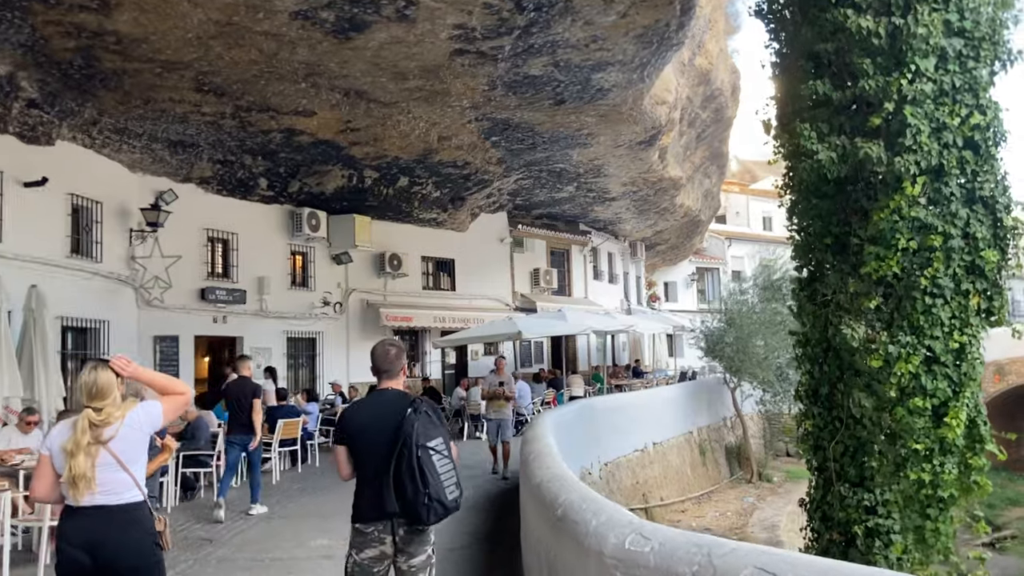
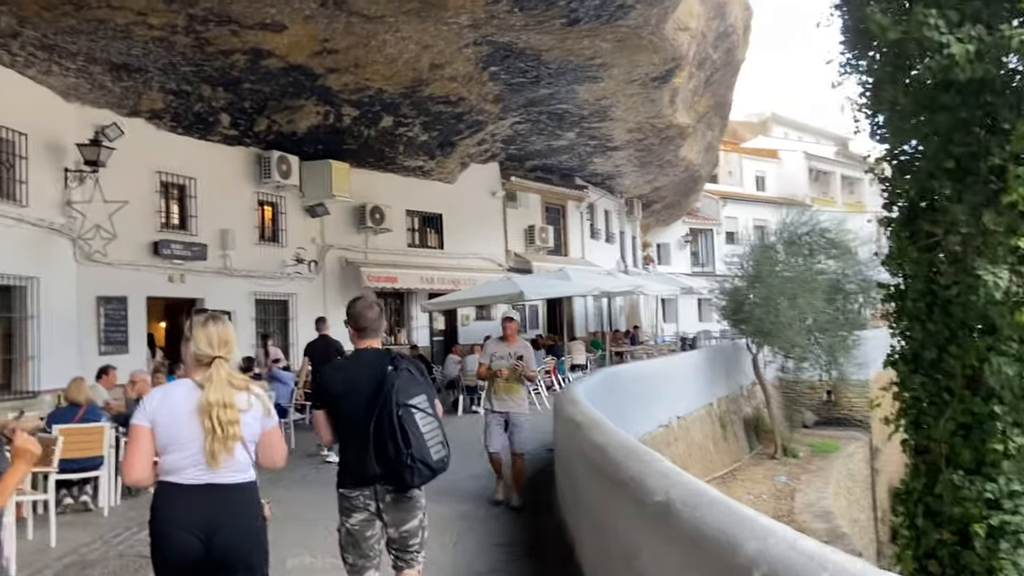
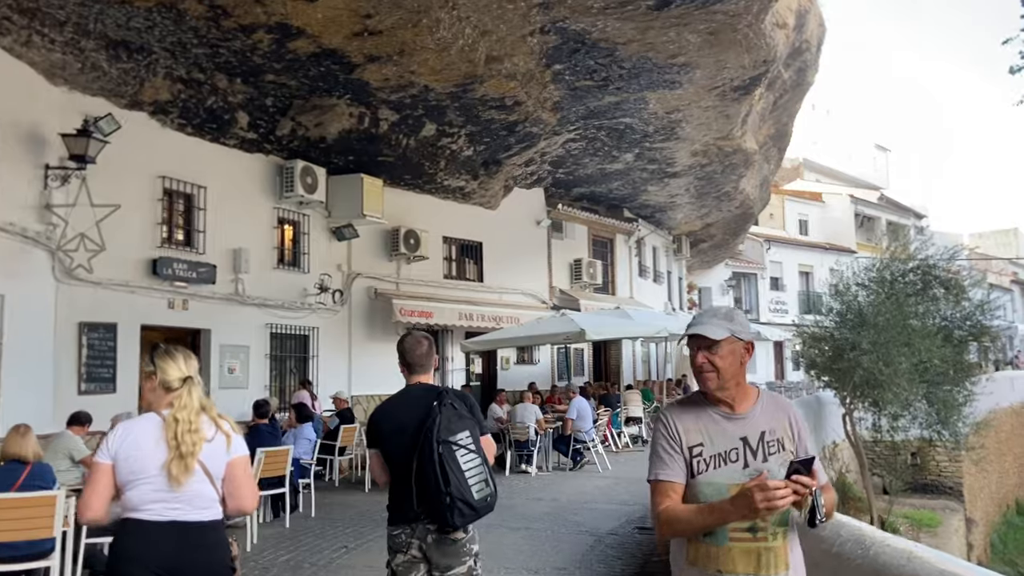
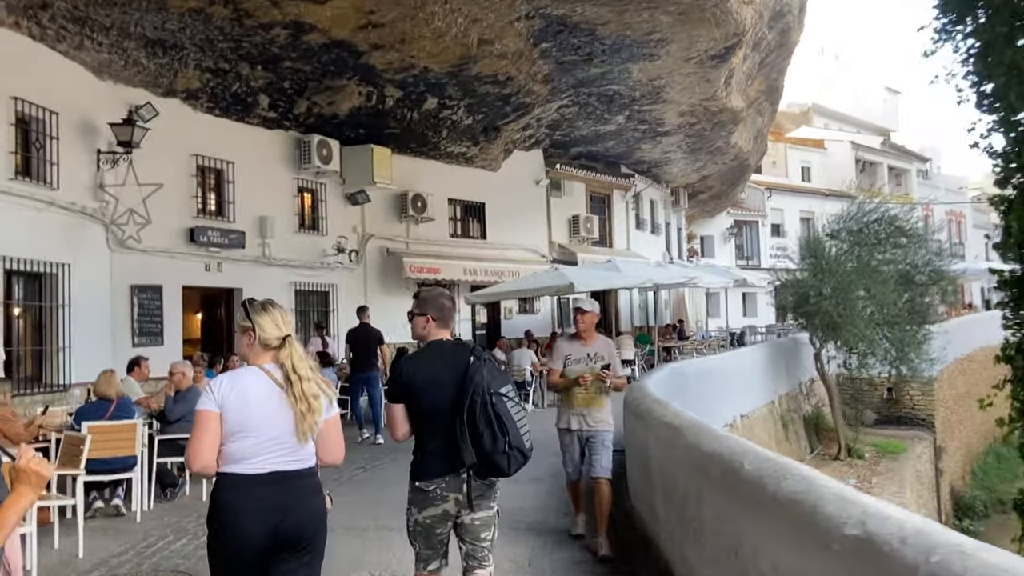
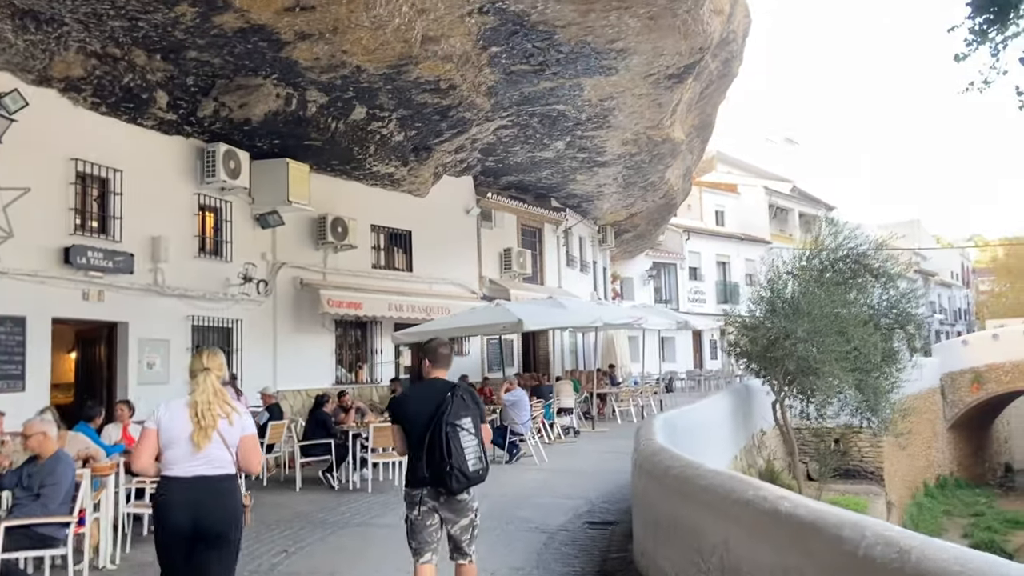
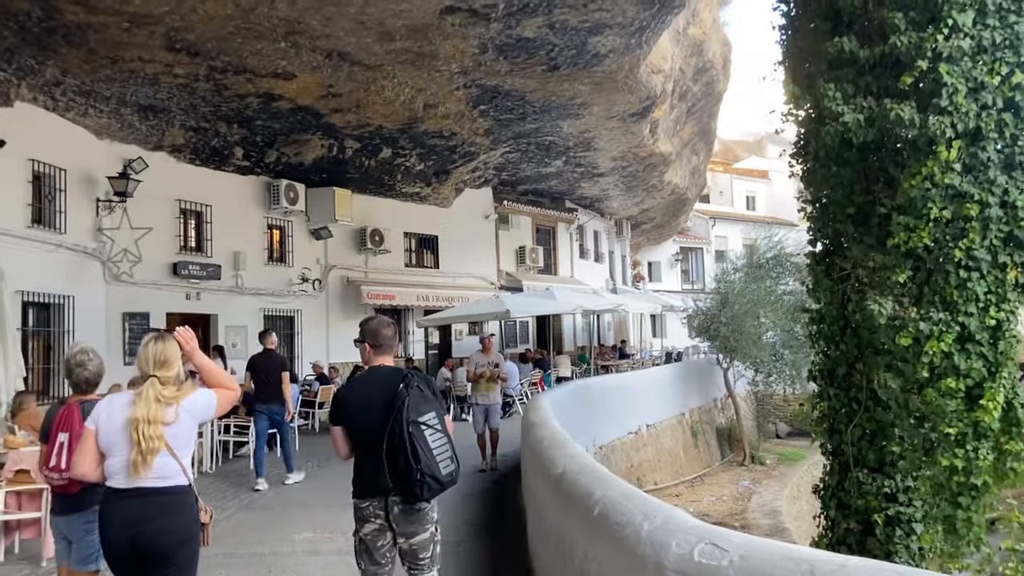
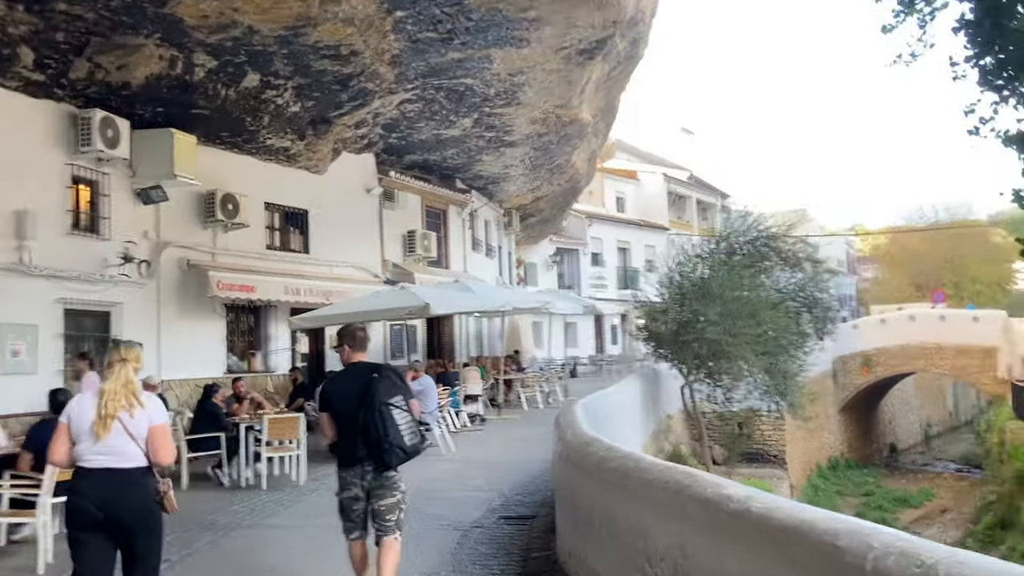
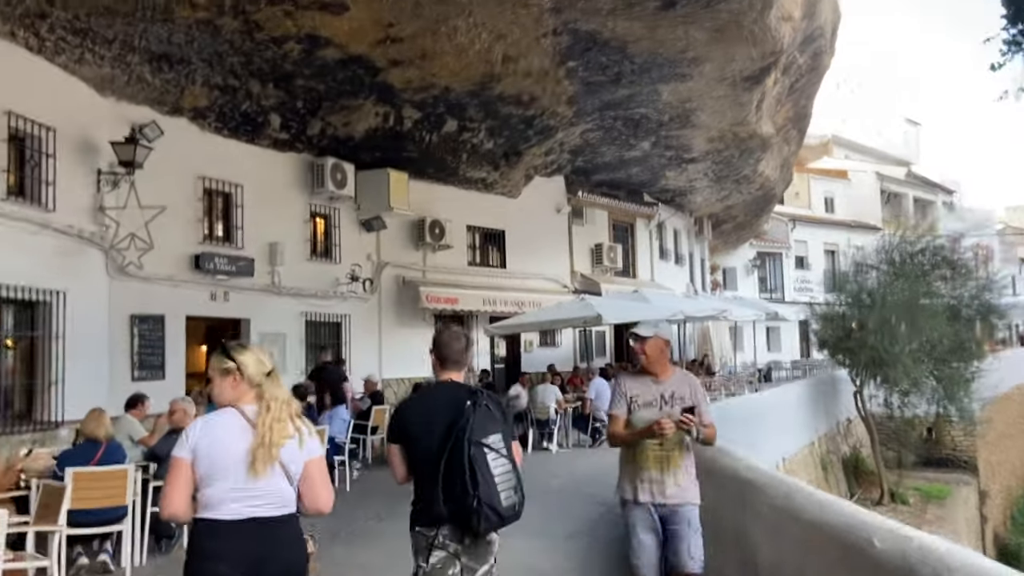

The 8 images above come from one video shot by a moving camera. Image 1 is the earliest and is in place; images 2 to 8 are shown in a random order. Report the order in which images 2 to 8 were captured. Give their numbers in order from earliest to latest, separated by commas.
6, 2, 4, 8, 3, 5, 7
